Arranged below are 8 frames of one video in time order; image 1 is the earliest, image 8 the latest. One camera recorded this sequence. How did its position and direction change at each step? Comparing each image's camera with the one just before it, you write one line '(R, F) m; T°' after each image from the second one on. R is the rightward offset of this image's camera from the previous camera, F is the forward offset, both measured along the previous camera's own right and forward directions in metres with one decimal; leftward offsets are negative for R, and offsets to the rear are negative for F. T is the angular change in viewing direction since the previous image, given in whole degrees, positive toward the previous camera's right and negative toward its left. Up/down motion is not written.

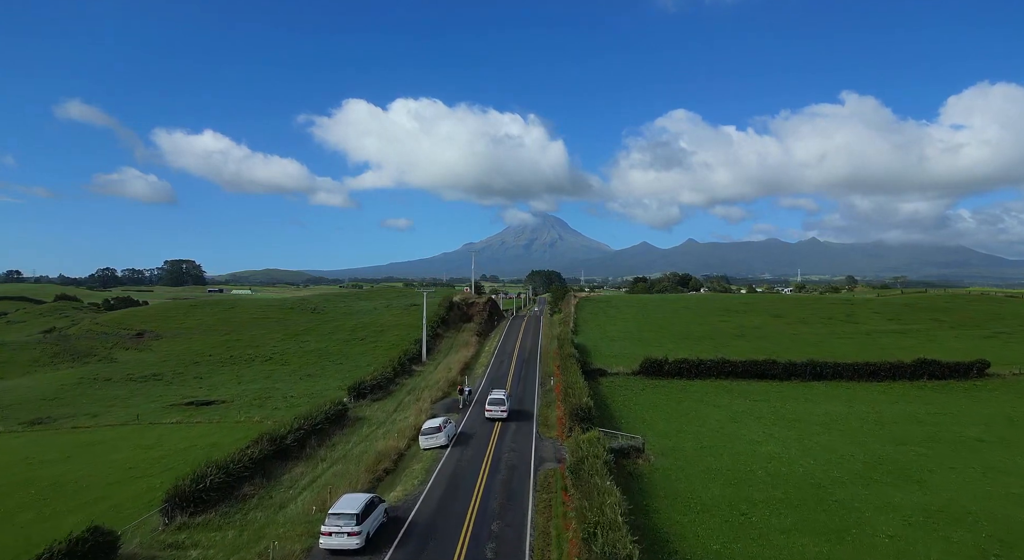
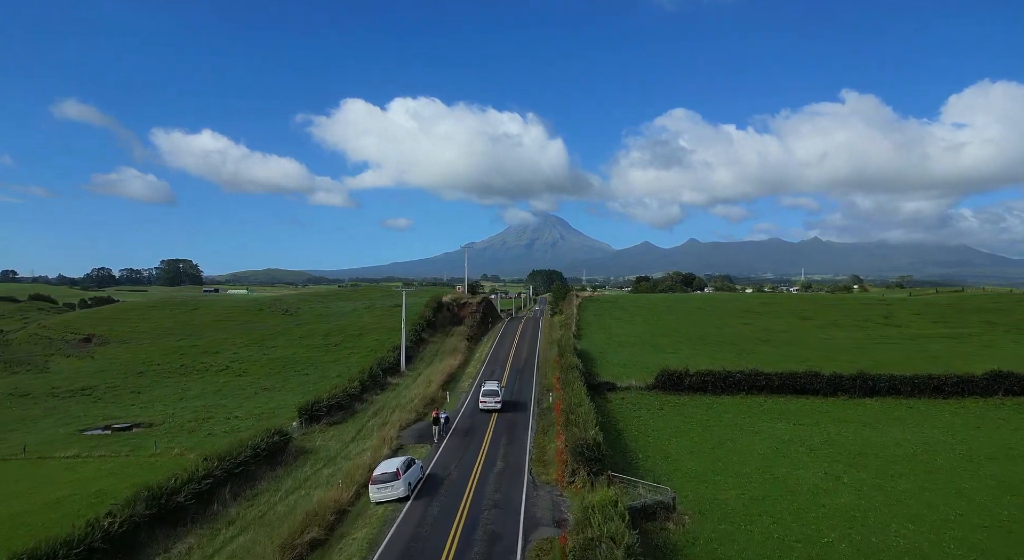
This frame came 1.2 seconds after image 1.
(+0.8, +12.3) m; 0°
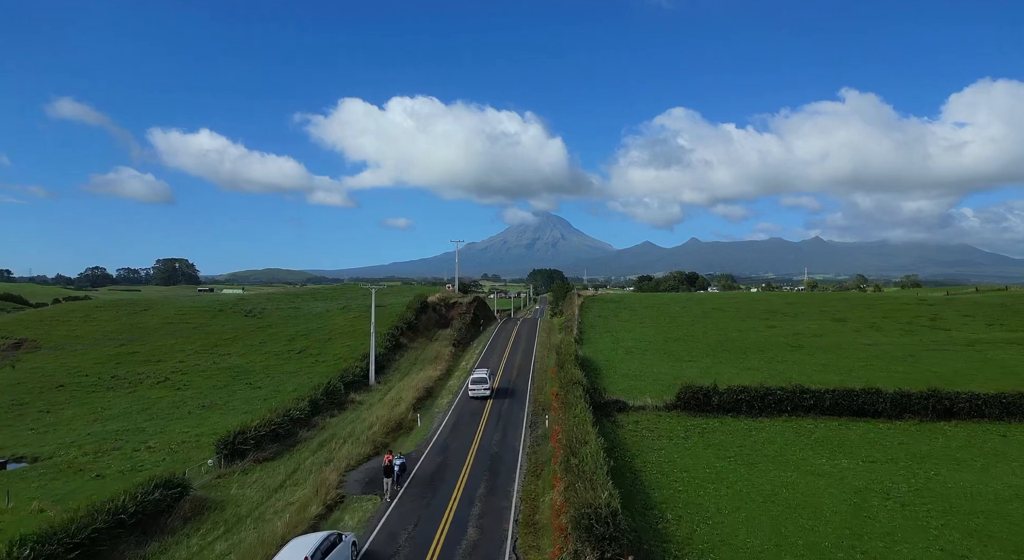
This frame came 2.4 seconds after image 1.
(+0.9, +12.3) m; 0°
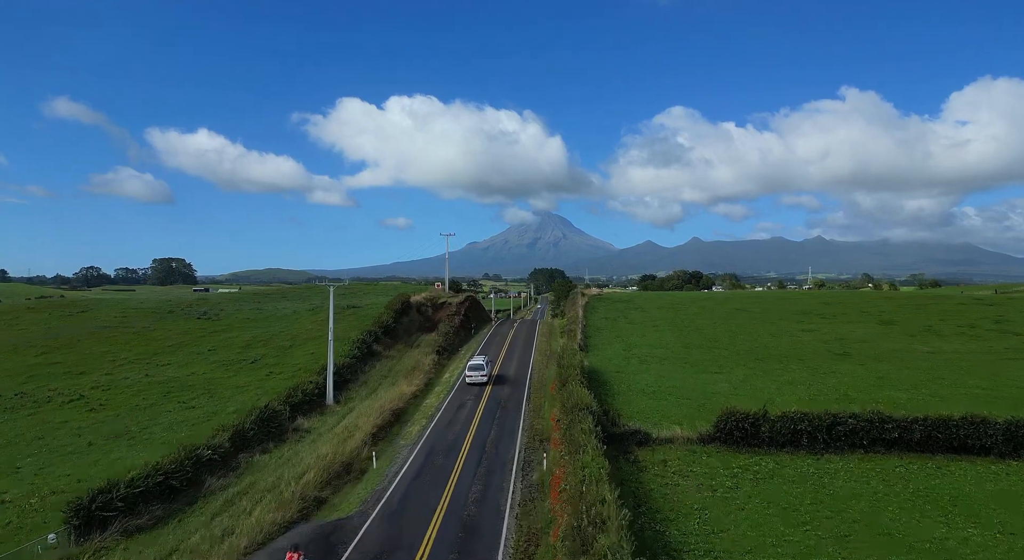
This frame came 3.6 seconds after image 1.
(+0.7, +12.4) m; 0°
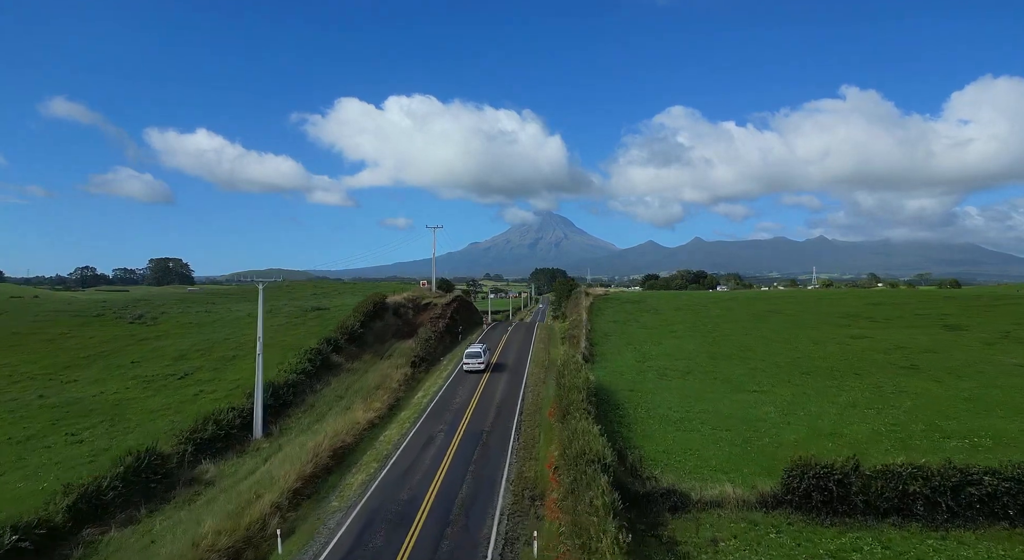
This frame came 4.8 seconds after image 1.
(+0.9, +12.6) m; 0°
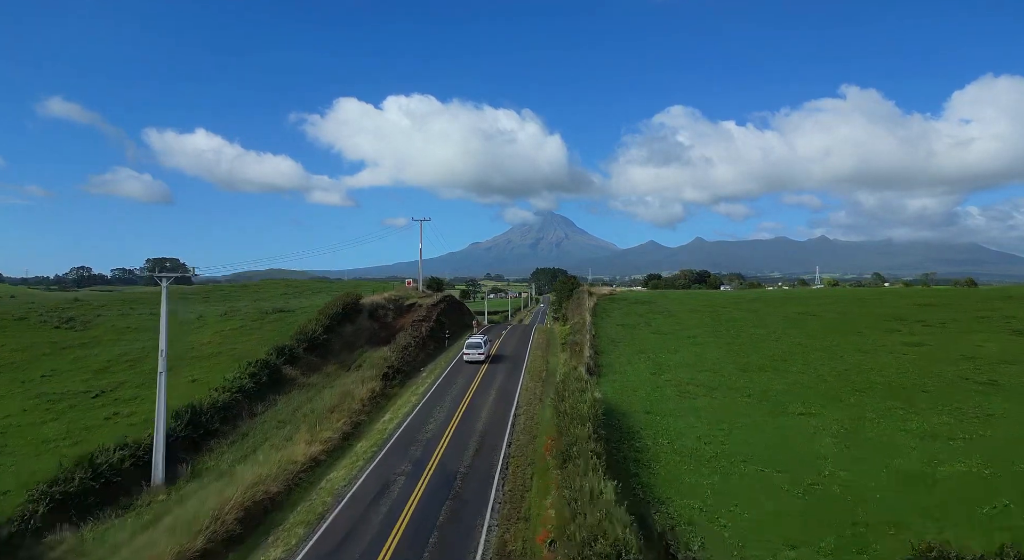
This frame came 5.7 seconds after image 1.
(+0.7, +9.9) m; 0°
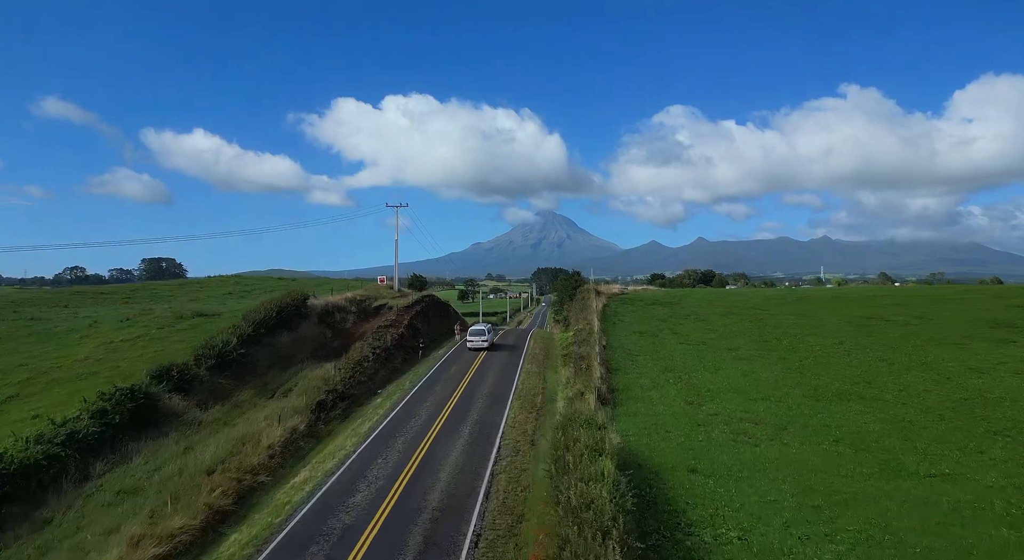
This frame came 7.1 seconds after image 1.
(+1.0, +14.3) m; 0°
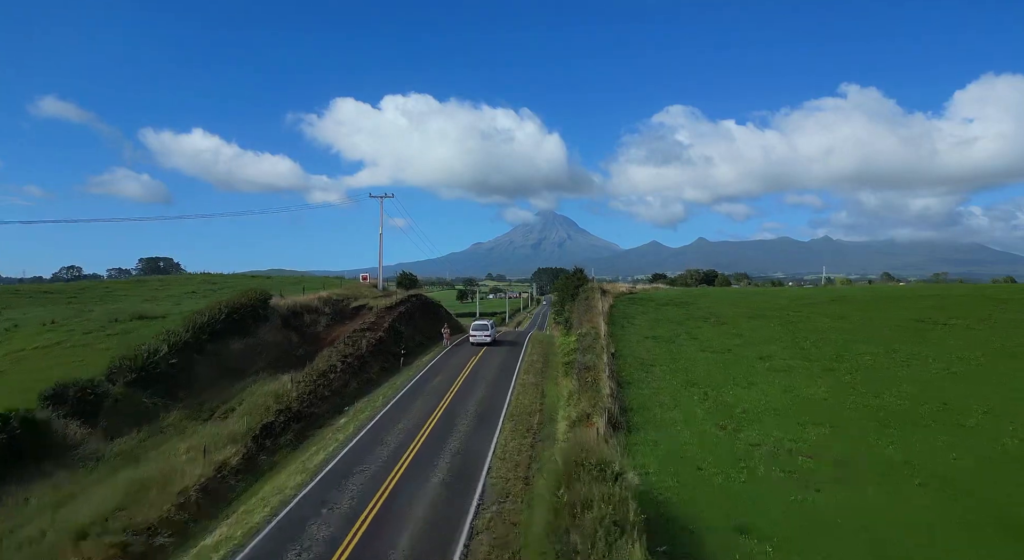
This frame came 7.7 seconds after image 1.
(+0.4, +7.2) m; 0°
